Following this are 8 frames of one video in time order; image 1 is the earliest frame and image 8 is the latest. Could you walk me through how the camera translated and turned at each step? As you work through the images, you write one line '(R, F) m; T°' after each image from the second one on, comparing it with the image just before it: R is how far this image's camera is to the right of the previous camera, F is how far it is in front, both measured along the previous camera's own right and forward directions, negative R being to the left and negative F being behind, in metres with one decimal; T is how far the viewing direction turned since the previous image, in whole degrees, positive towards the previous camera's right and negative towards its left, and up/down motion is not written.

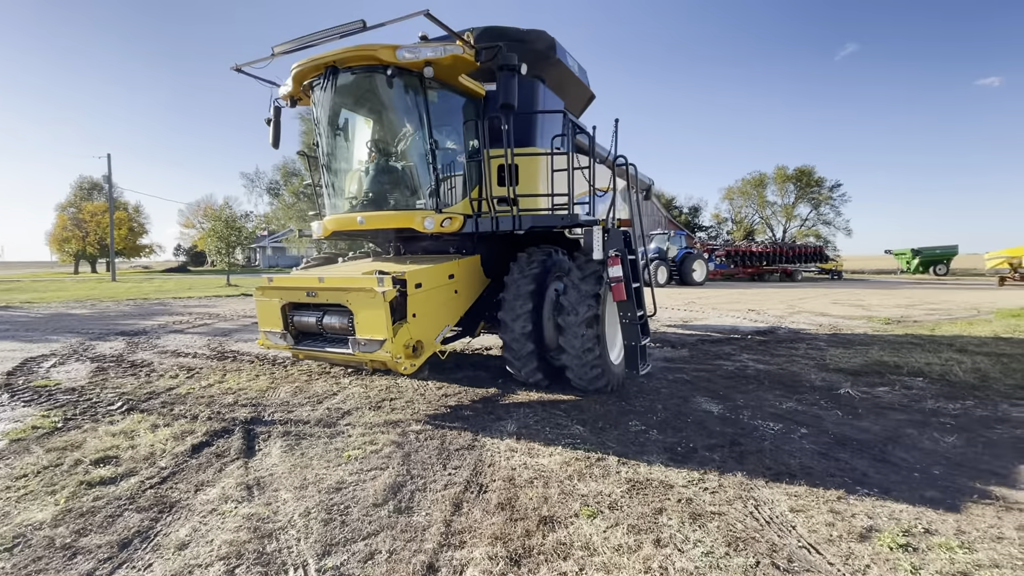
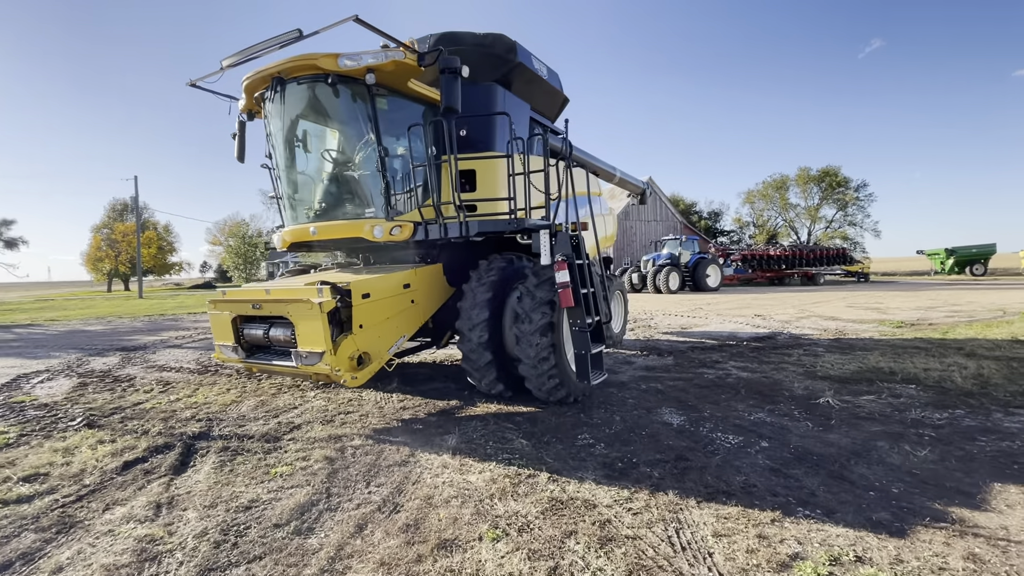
(+0.6, +0.2) m; -3°
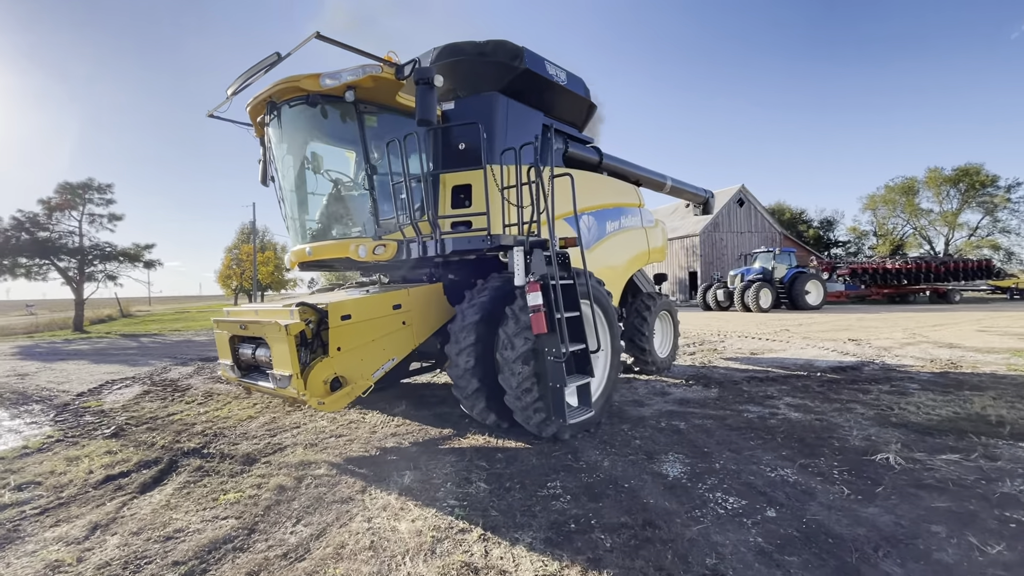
(+0.8, +0.4) m; -11°
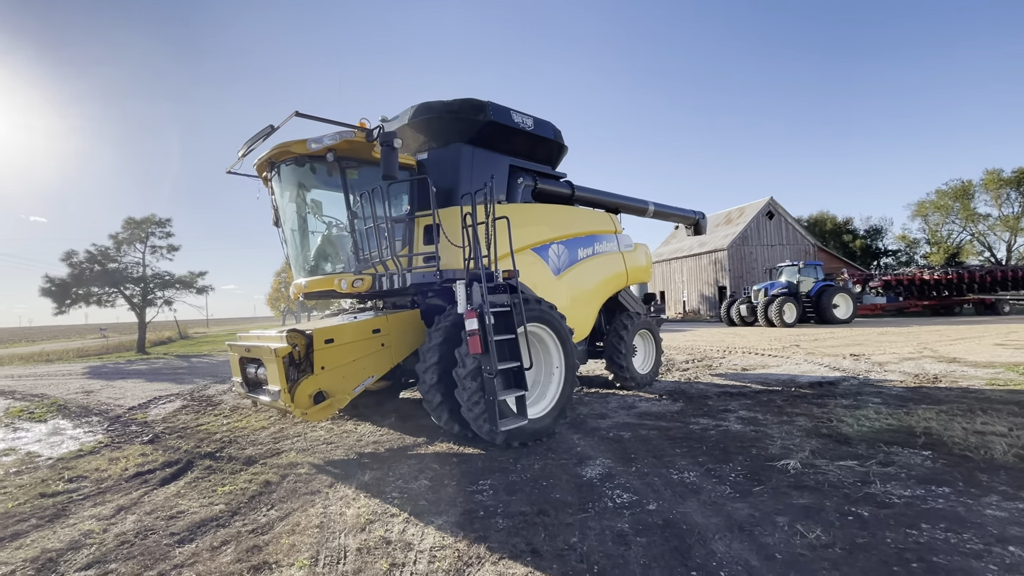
(+0.7, -0.5) m; -5°
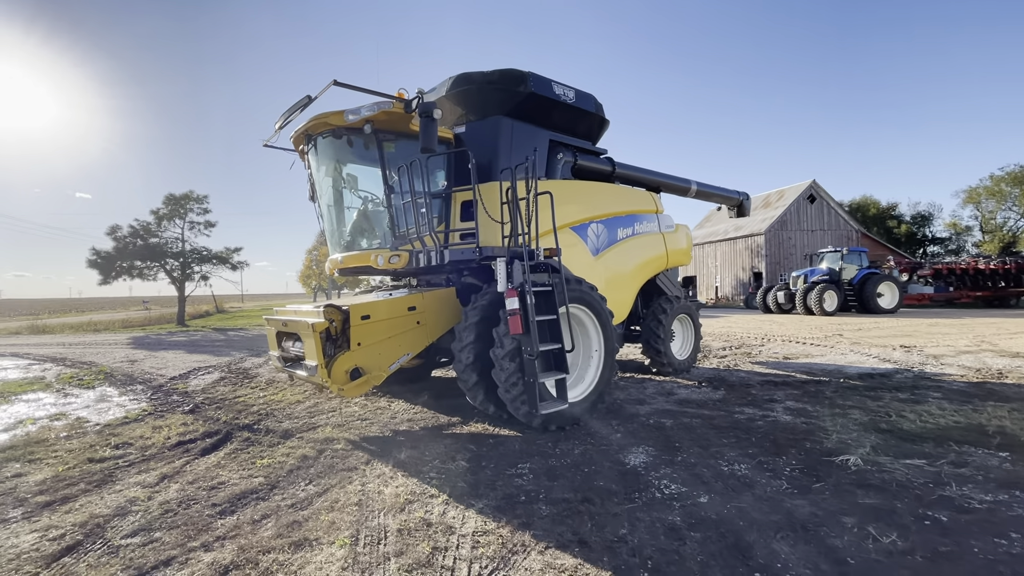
(-0.1, +0.1) m; -3°
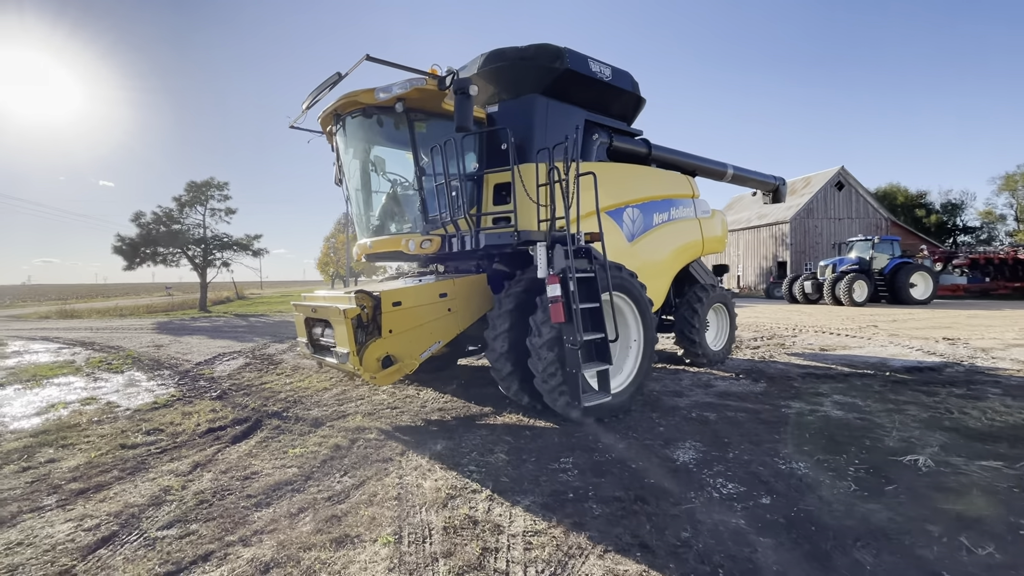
(-0.2, +0.2) m; -2°
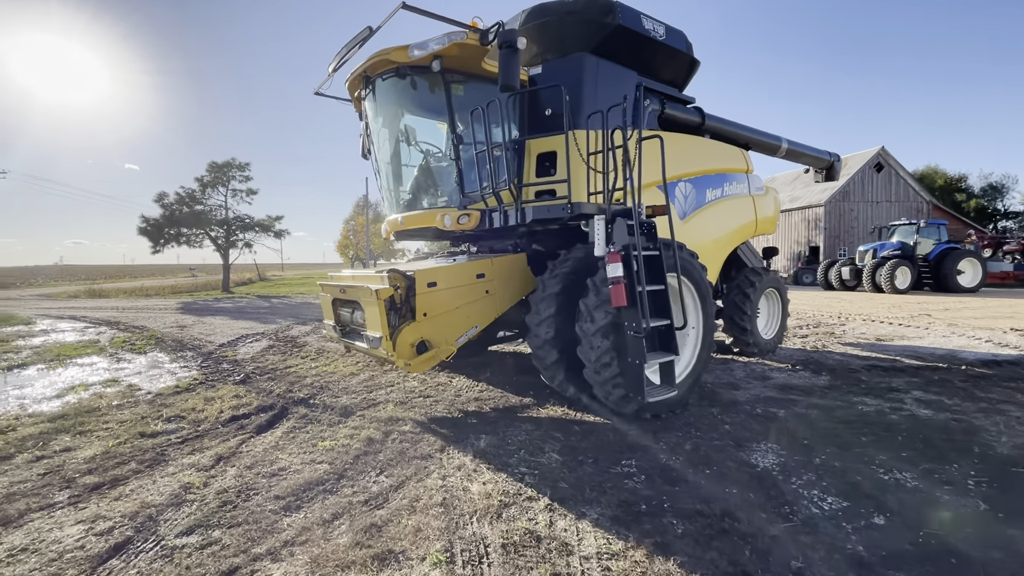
(-0.2, +0.4) m; -2°
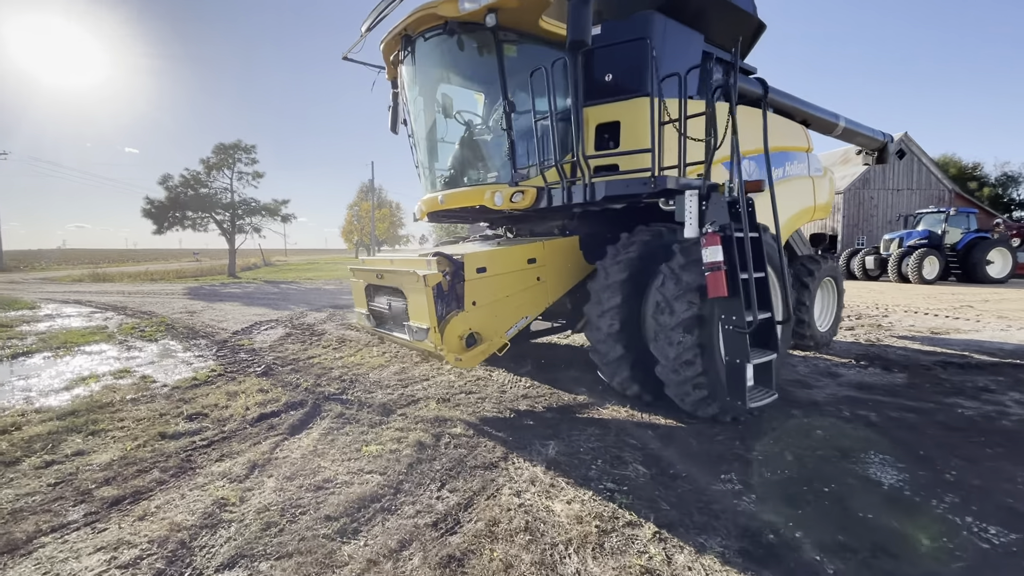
(-0.4, +0.4) m; 0°
